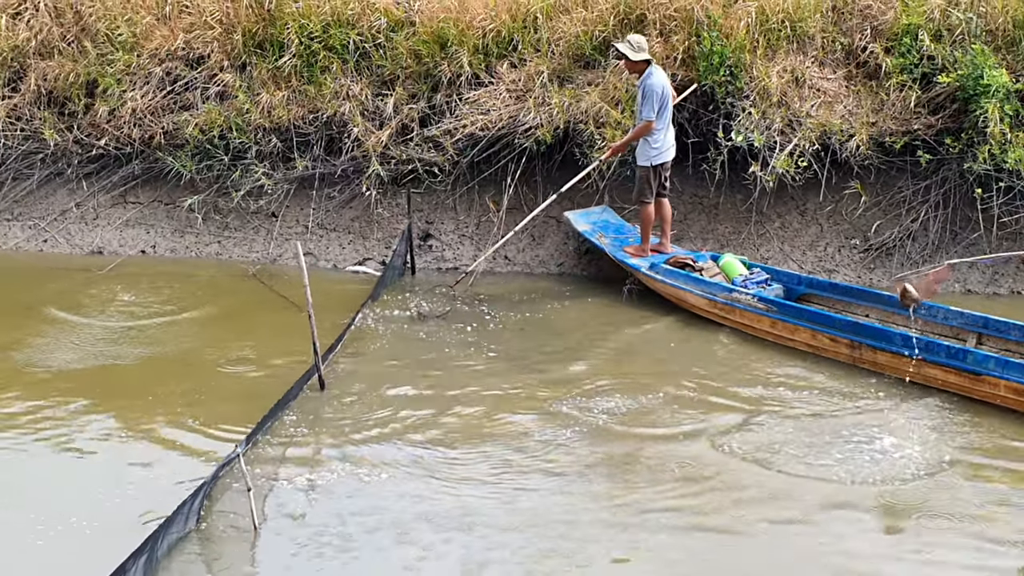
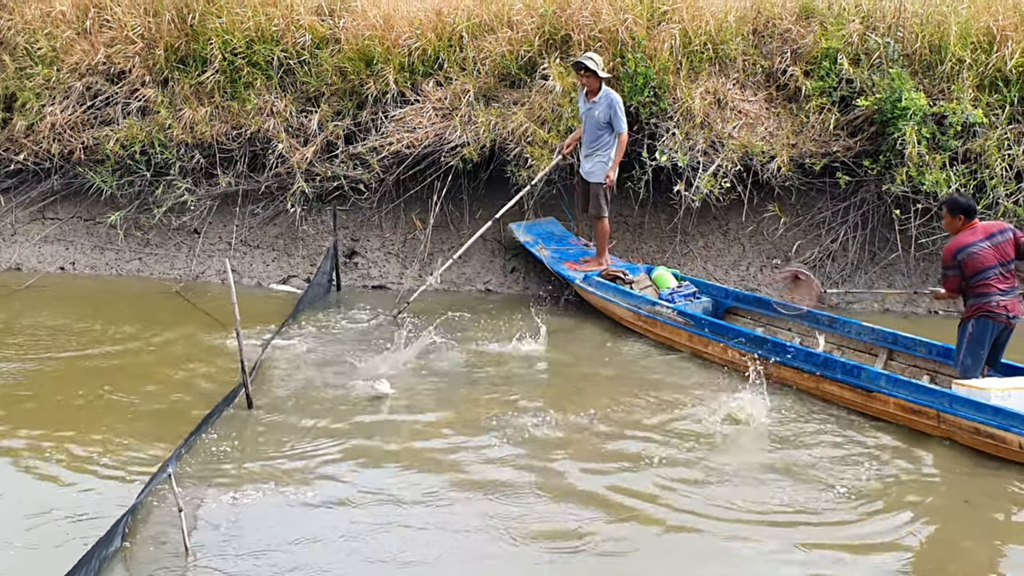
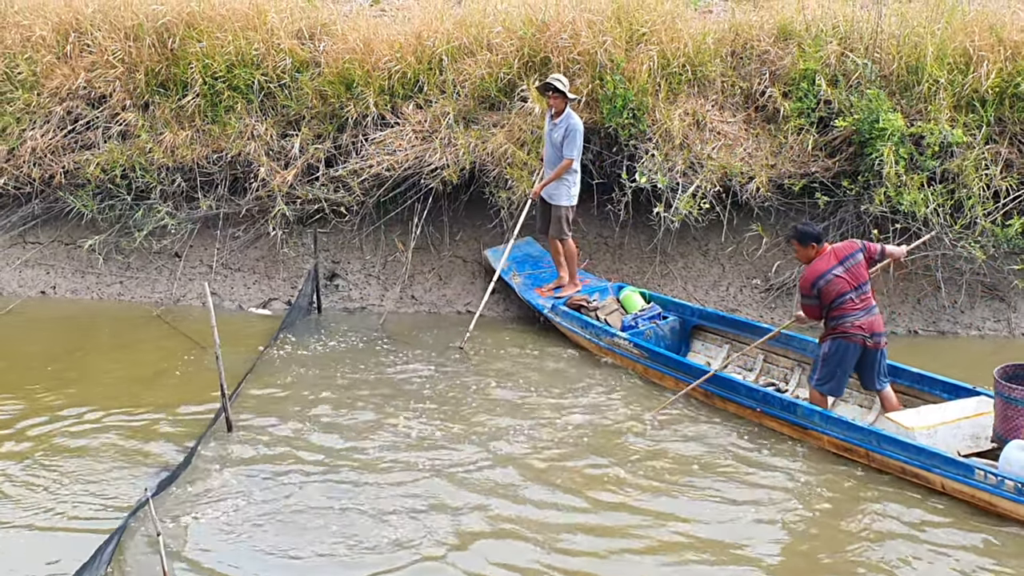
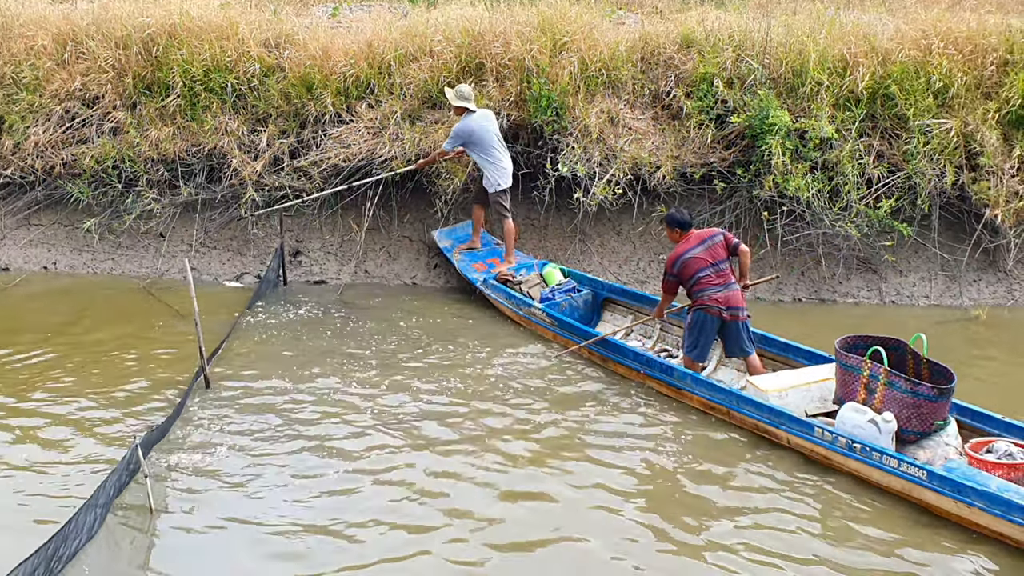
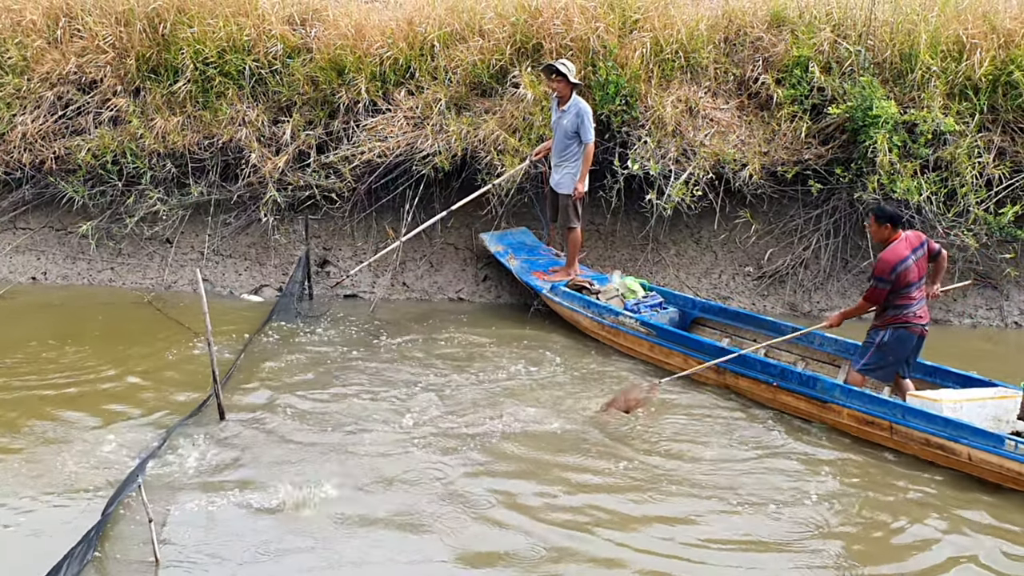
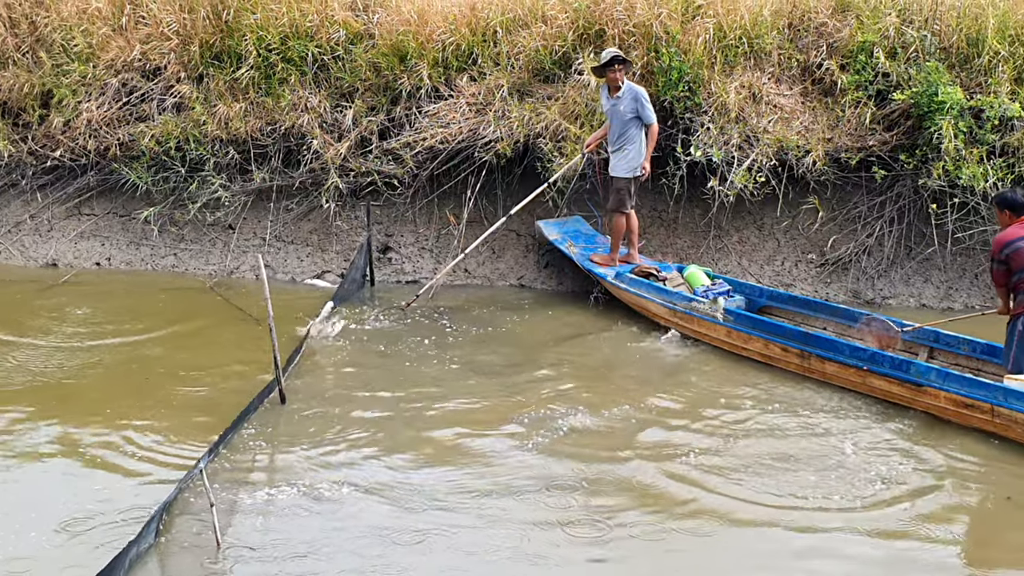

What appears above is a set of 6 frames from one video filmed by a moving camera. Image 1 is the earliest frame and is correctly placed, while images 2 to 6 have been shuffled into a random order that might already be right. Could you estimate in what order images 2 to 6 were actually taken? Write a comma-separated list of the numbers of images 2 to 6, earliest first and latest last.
6, 2, 5, 3, 4
